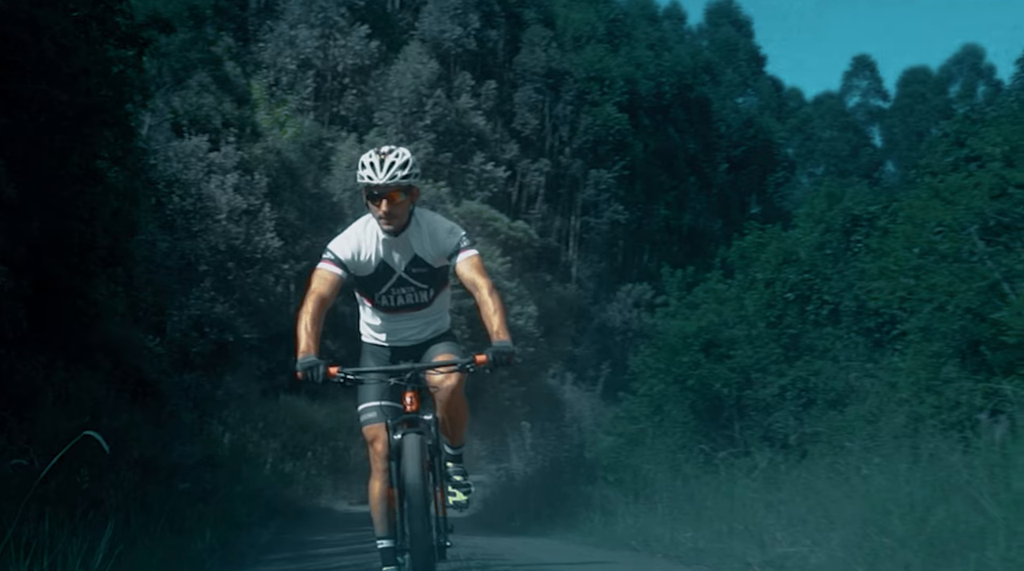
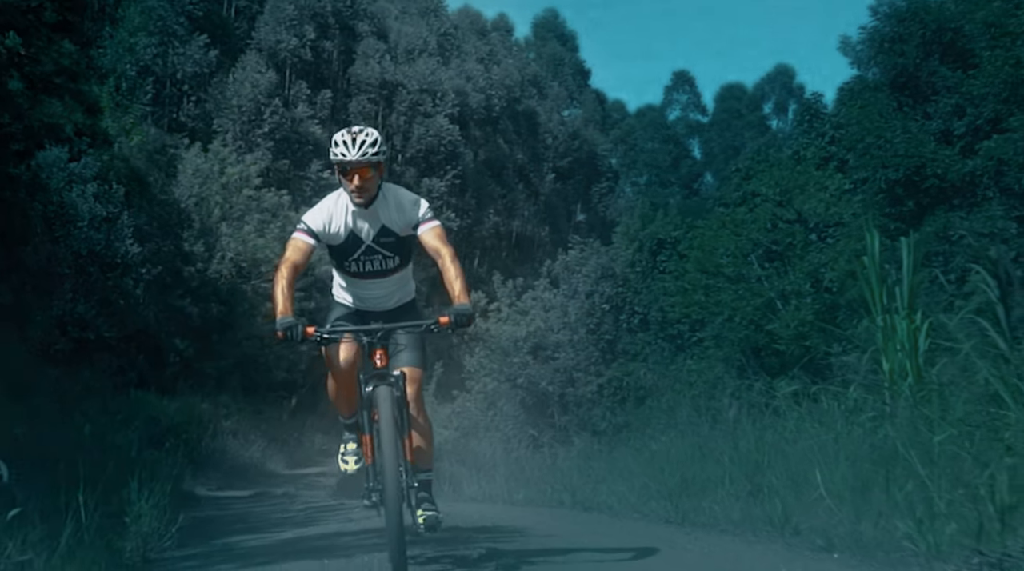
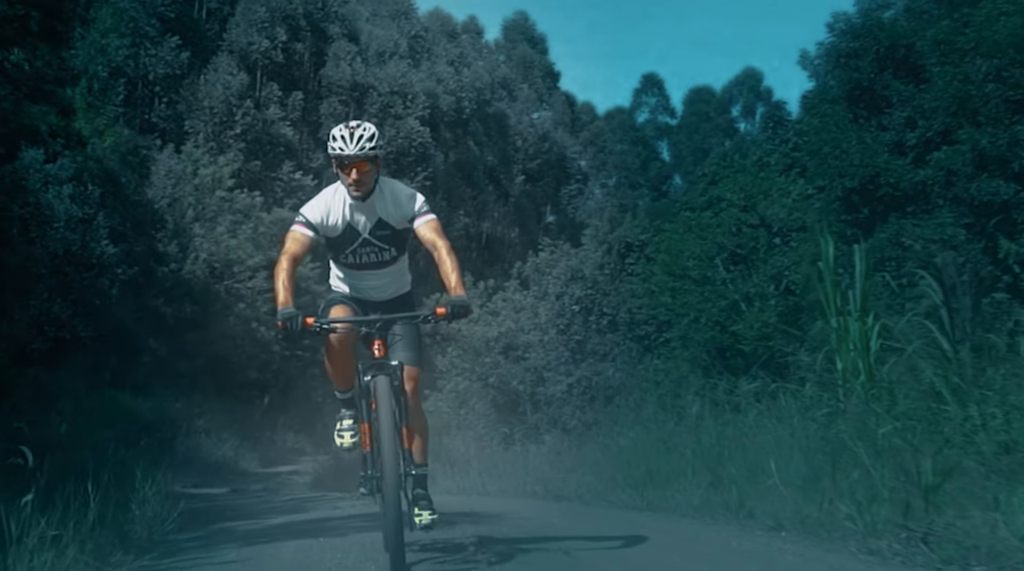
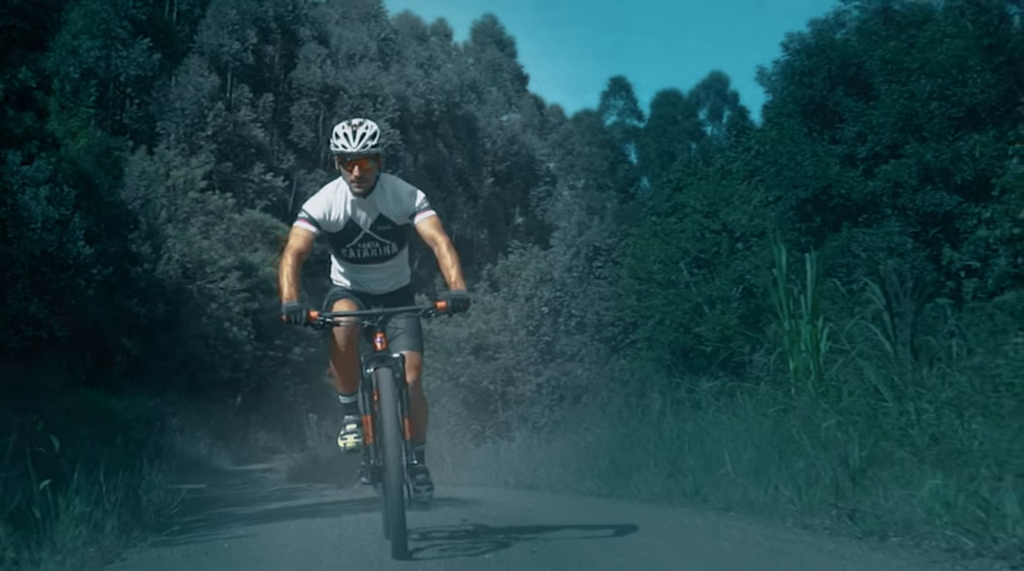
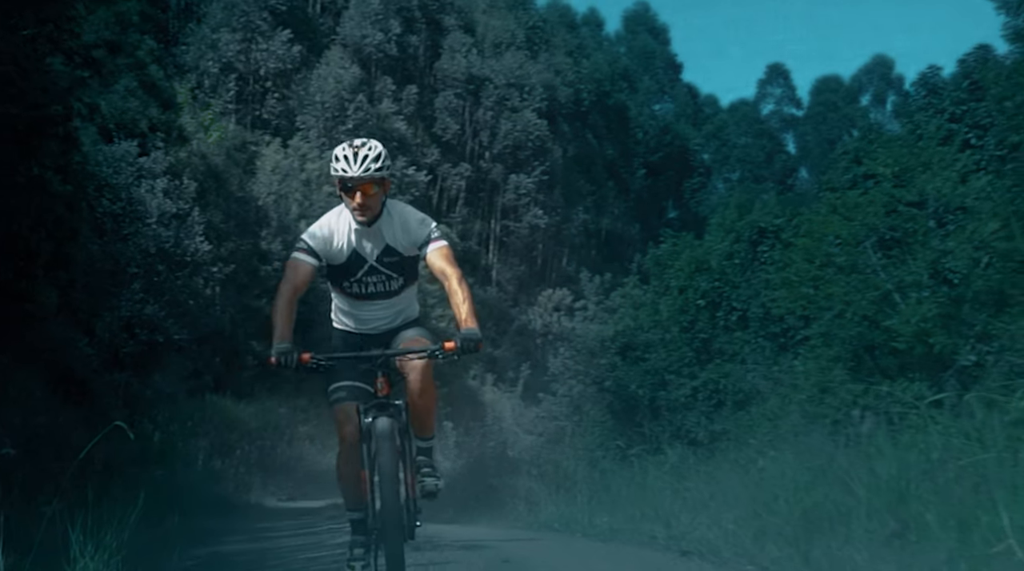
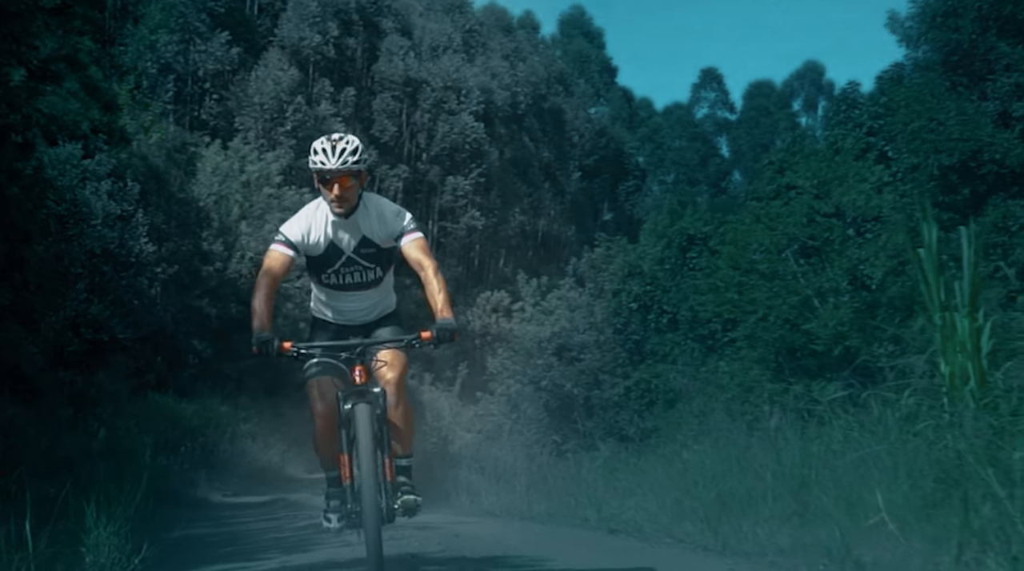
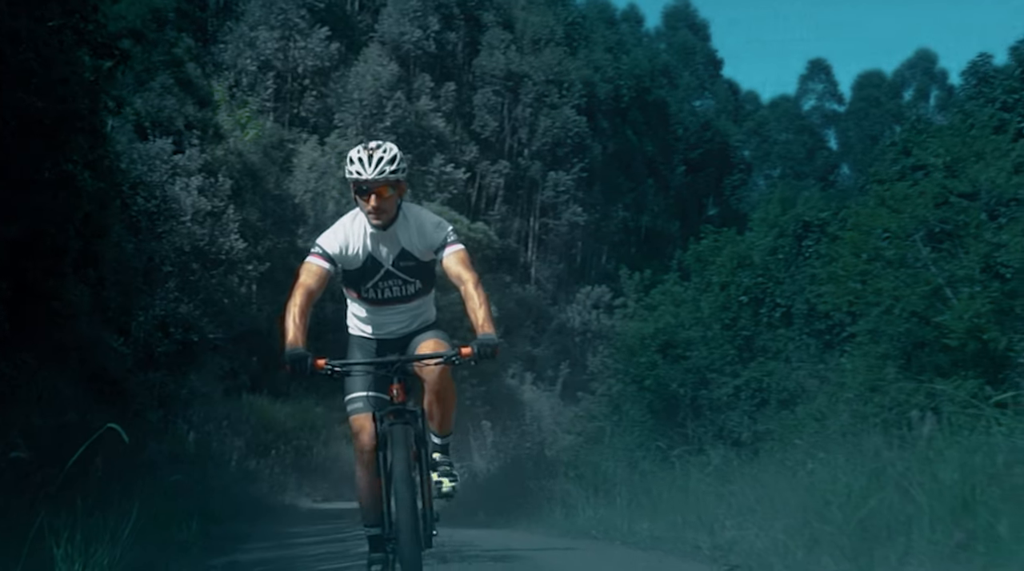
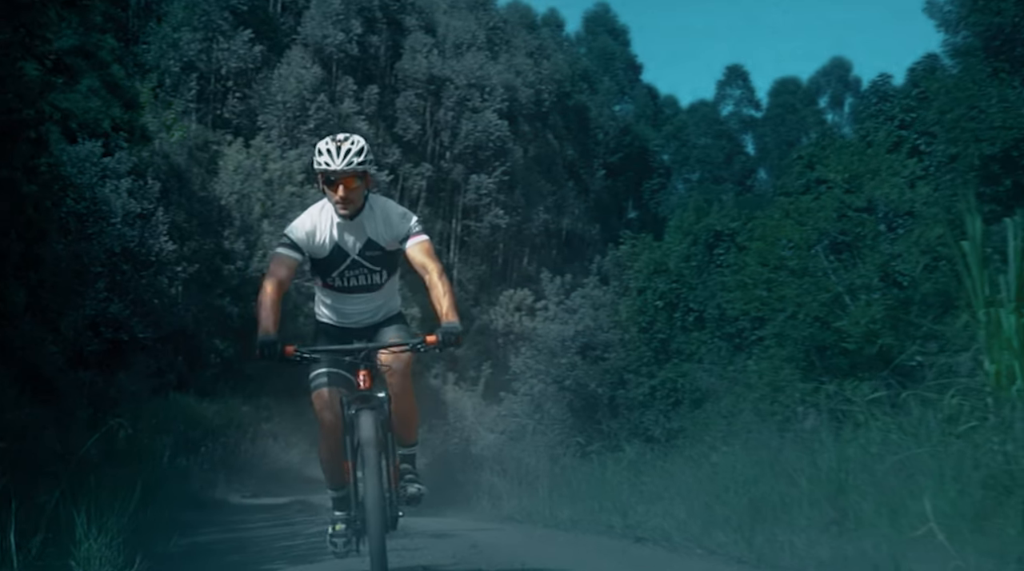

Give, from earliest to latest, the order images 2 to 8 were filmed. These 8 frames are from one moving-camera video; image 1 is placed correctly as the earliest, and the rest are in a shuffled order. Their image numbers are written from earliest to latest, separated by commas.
7, 5, 8, 6, 2, 3, 4
